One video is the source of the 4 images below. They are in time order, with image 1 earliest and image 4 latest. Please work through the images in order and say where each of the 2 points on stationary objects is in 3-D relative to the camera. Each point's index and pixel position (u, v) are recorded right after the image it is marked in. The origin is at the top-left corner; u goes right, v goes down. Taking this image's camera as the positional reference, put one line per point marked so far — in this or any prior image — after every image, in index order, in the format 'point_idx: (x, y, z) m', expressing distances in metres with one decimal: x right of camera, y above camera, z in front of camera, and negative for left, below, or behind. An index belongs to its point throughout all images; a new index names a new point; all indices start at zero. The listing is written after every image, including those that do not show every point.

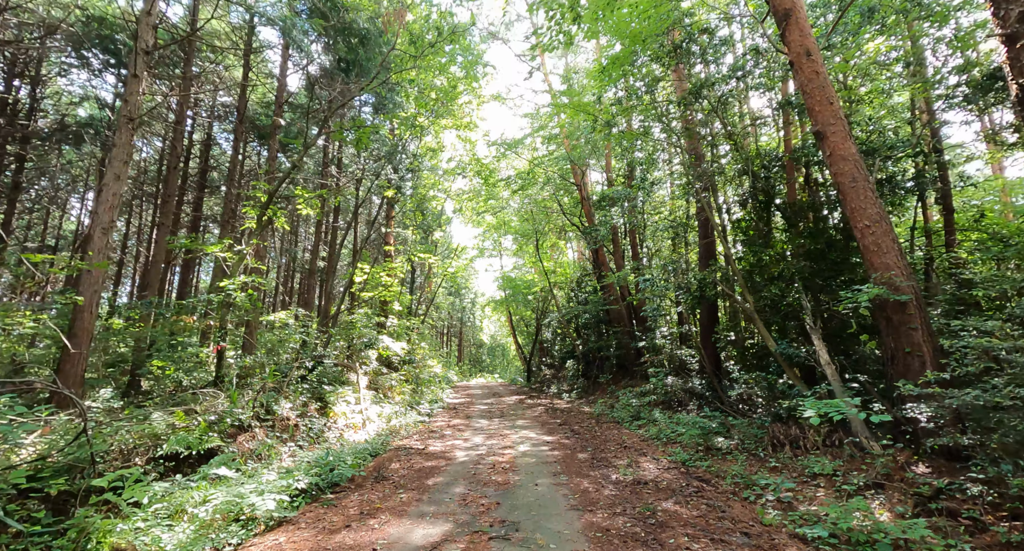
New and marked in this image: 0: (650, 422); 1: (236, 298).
0: (+2.8, -3.0, +9.9) m
1: (-4.2, -0.4, +7.2) m
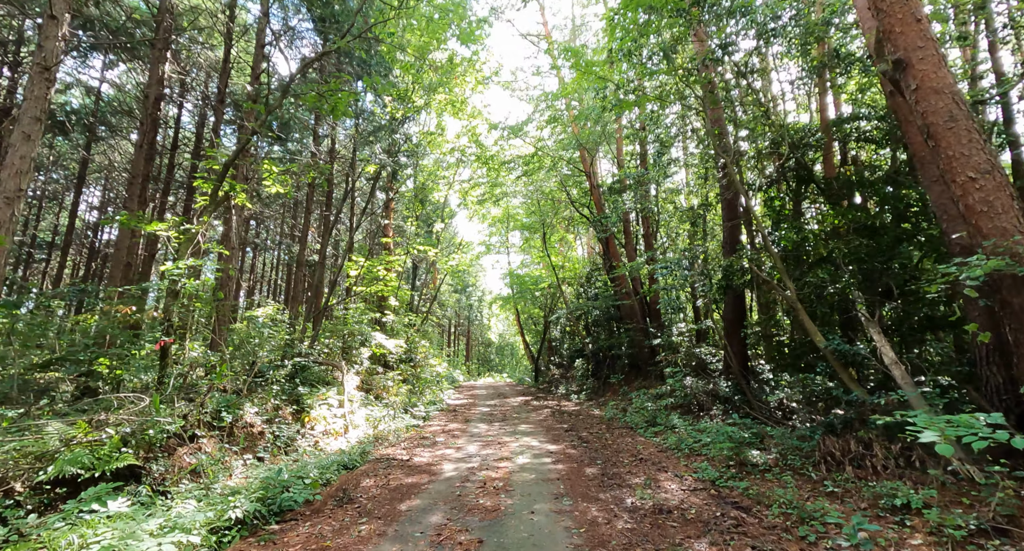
0: (+2.8, -2.8, +8.7) m
1: (-4.2, -0.1, +6.2) m
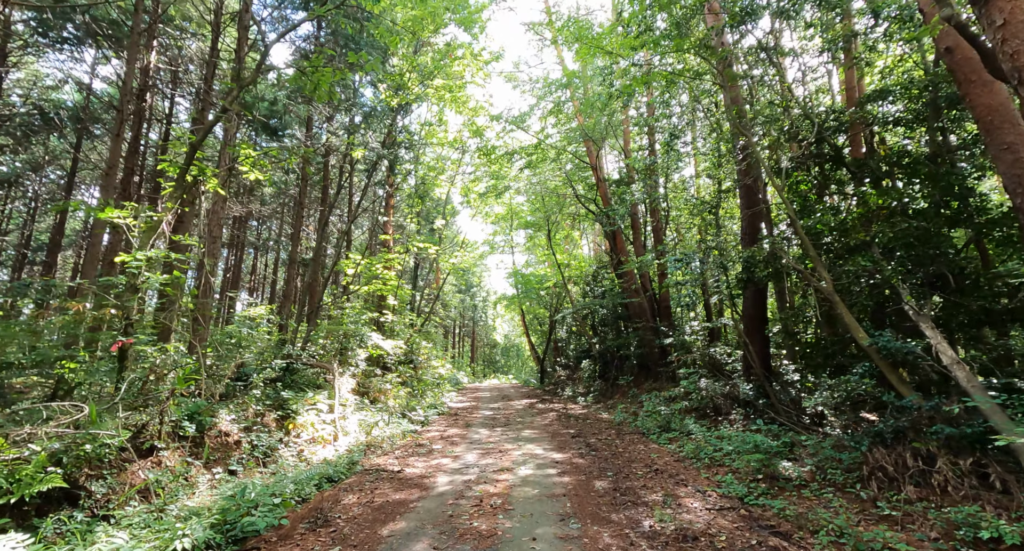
0: (+2.9, -2.7, +8.0) m
1: (-4.2, -0.1, +5.6) m
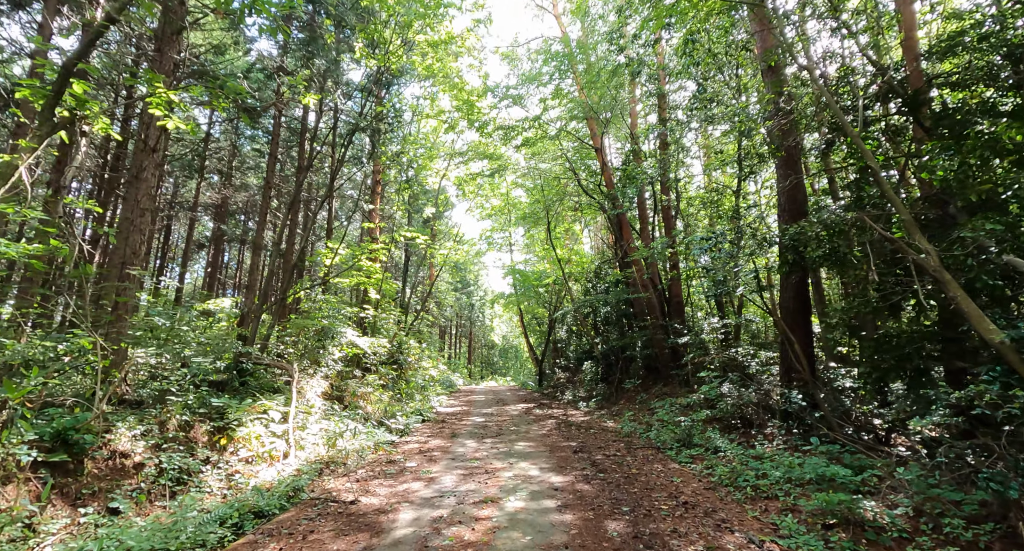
0: (+2.7, -2.5, +6.6) m
1: (-4.4, +0.2, +4.2) m
